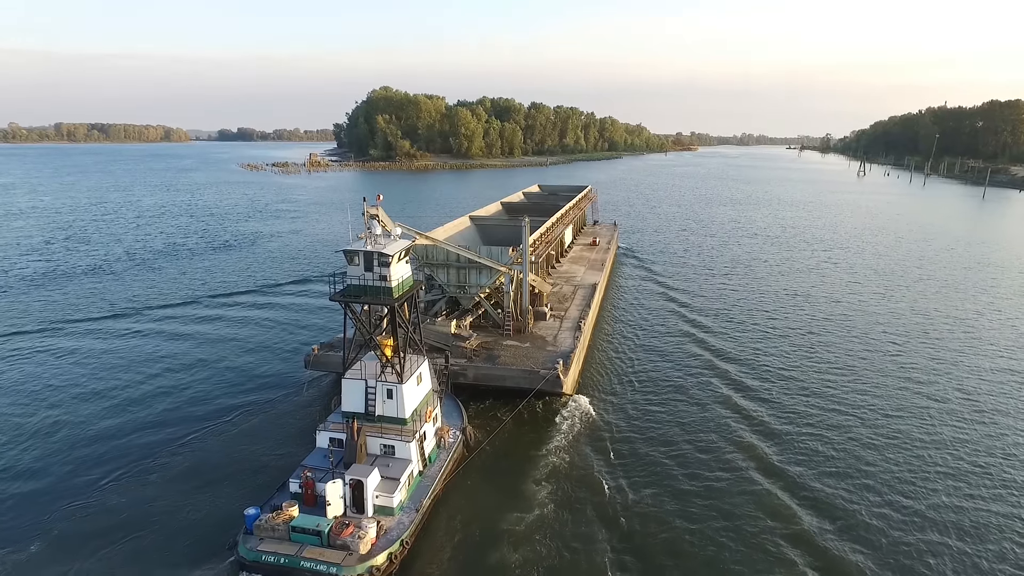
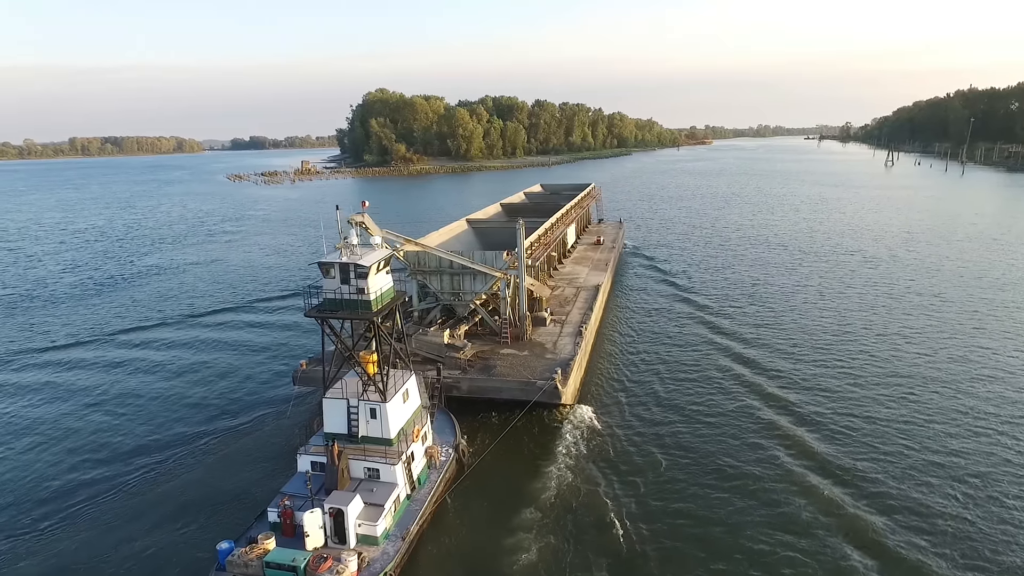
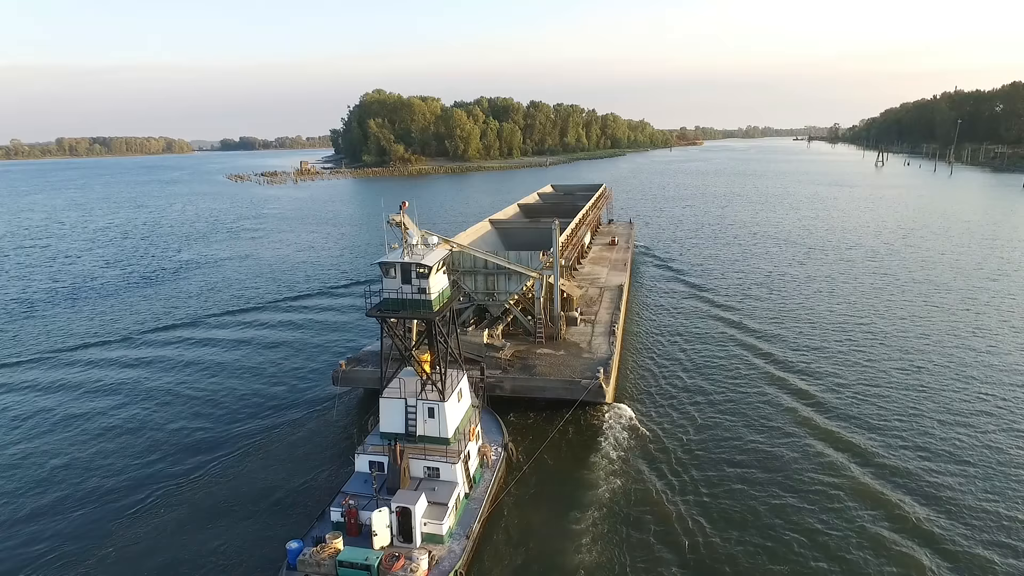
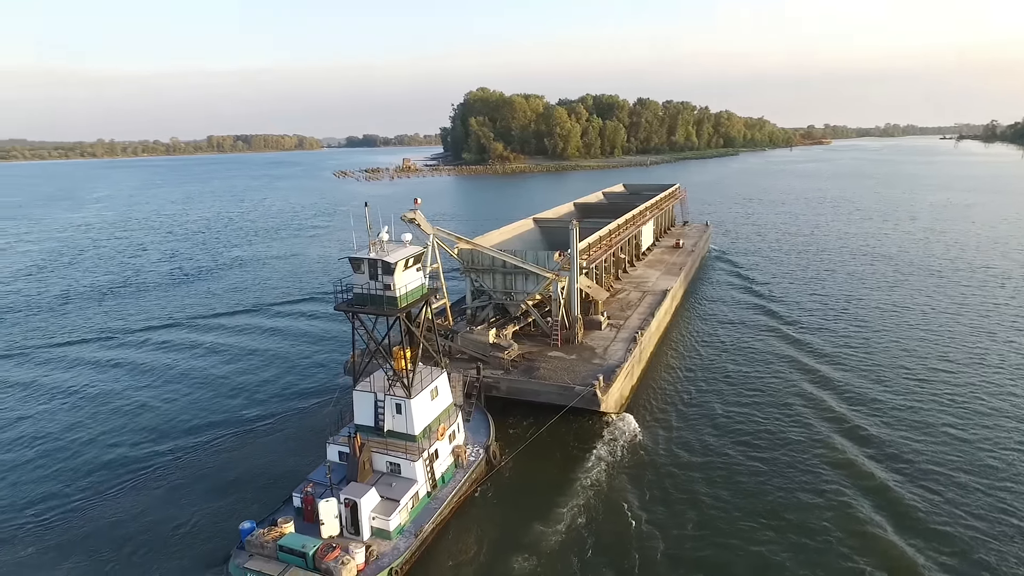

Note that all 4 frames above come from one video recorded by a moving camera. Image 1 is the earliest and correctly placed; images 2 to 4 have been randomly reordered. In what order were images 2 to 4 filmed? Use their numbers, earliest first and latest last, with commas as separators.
3, 2, 4
